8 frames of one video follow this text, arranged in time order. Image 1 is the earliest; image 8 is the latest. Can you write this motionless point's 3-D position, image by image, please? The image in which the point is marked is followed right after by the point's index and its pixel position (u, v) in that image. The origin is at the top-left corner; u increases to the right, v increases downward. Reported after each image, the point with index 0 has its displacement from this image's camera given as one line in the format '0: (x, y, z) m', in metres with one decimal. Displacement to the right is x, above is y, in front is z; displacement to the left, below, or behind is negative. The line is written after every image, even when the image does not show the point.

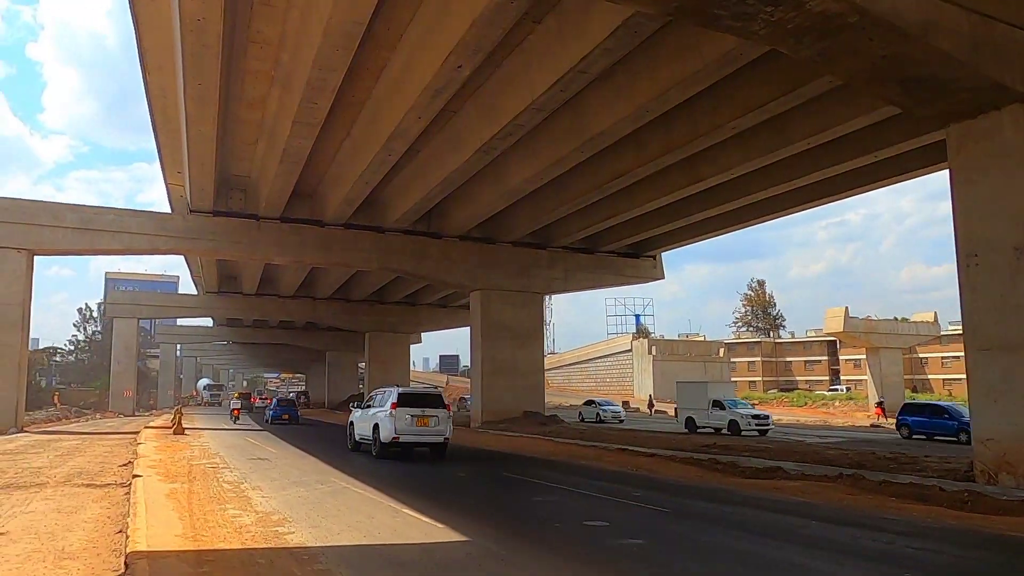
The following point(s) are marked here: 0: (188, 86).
0: (-6.8, +4.3, +16.1) m
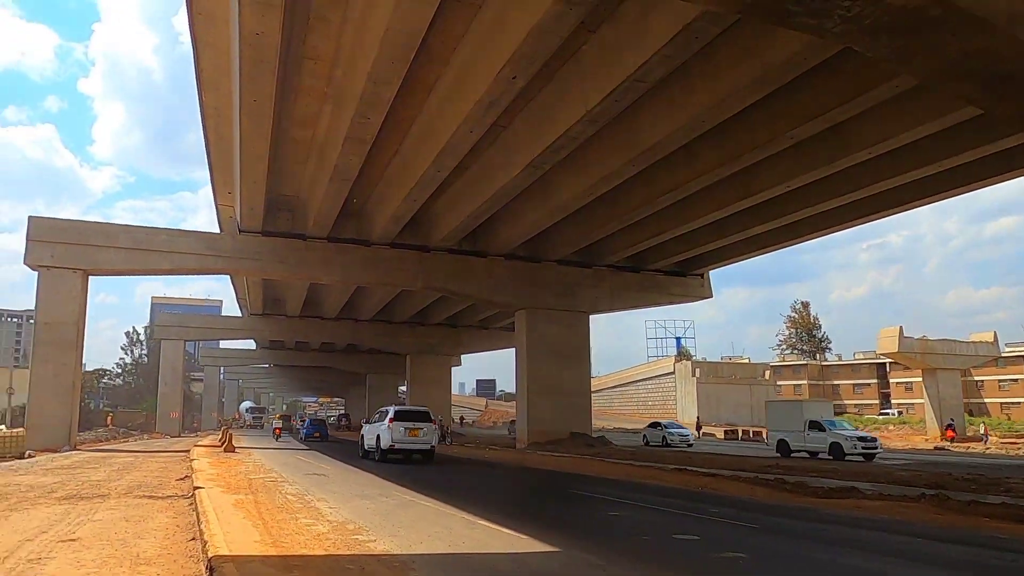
0: (-5.7, +4.0, +16.2) m
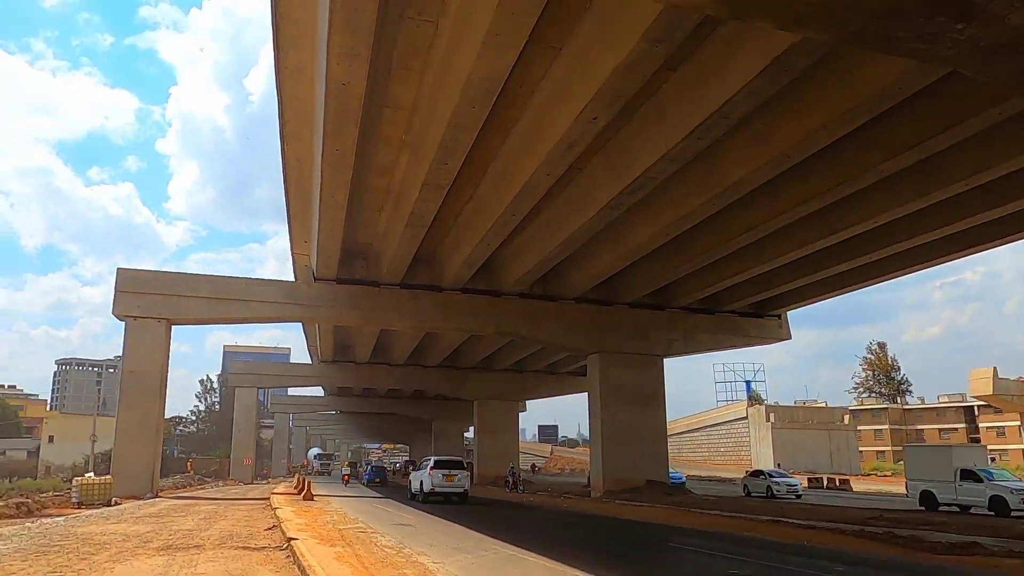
0: (-4.0, +3.0, +16.5) m
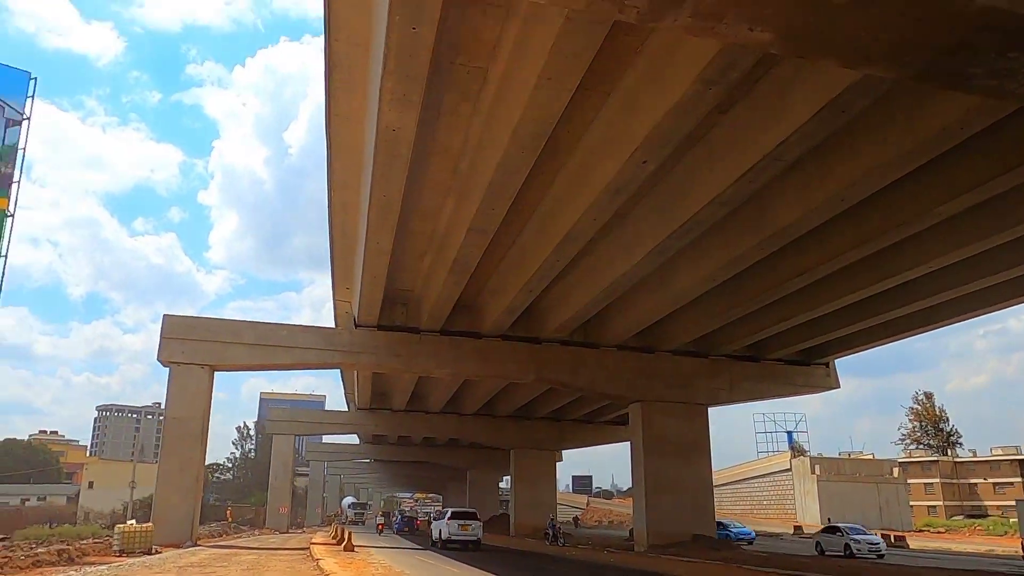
0: (-3.0, +2.0, +16.6) m
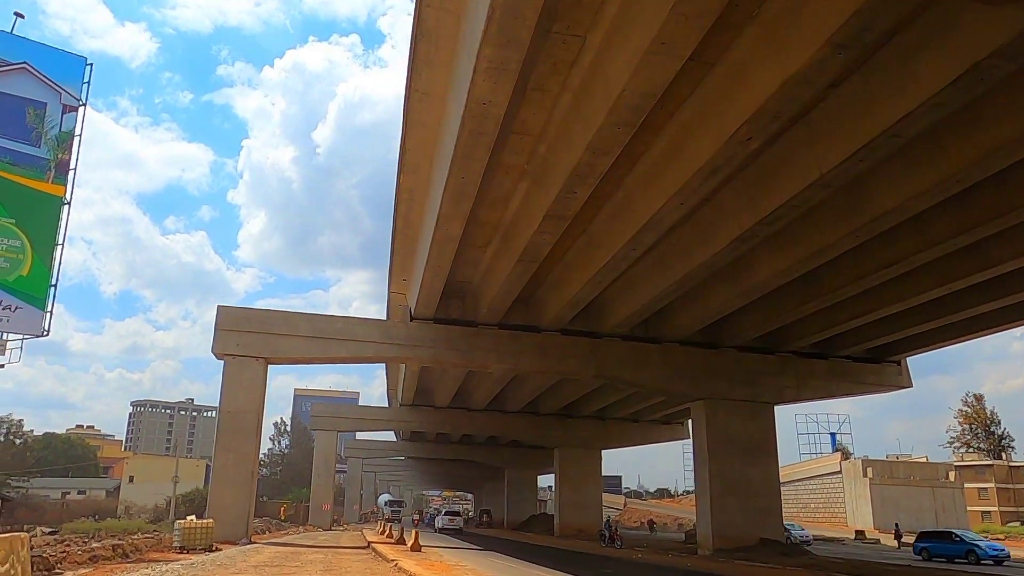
0: (-1.3, +2.2, +15.7) m
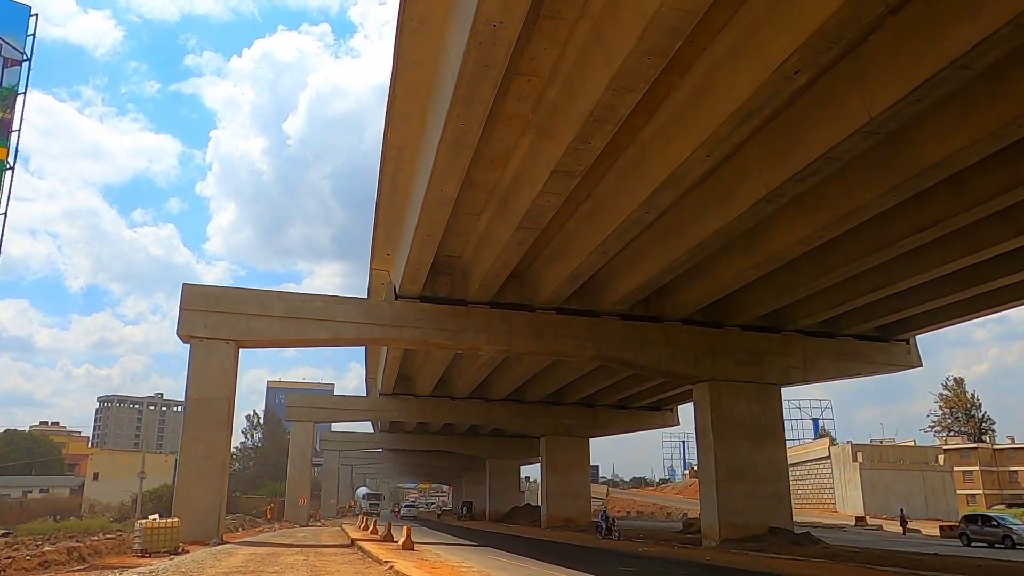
0: (-1.2, +2.9, +13.8) m
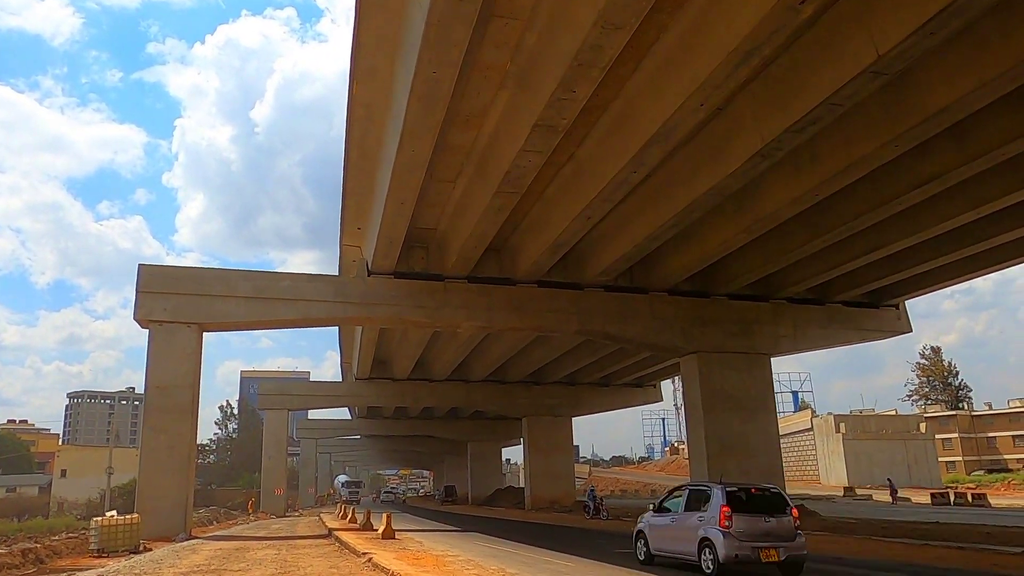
0: (-1.5, +3.5, +12.5) m
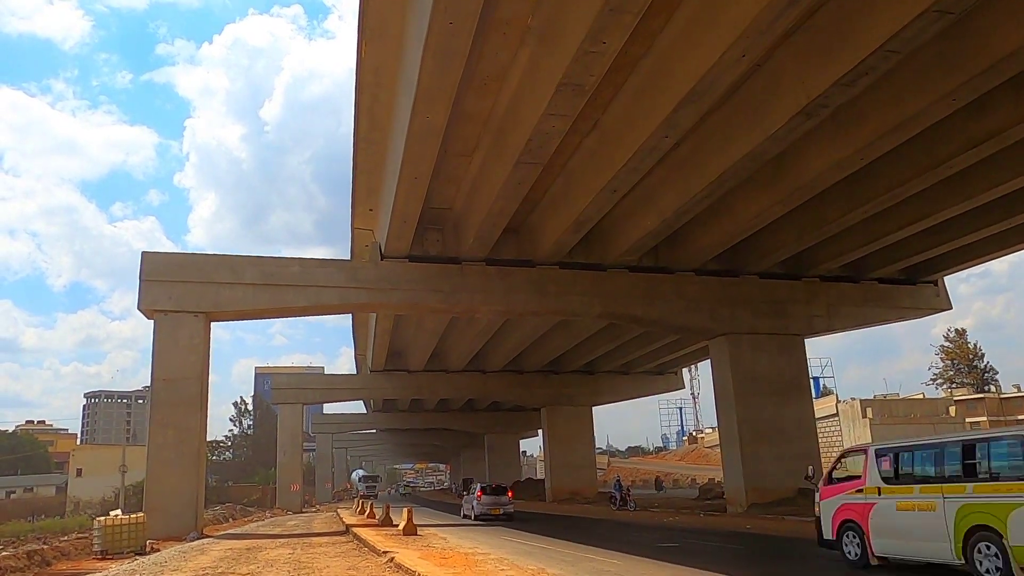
0: (-1.2, +3.9, +11.4) m
